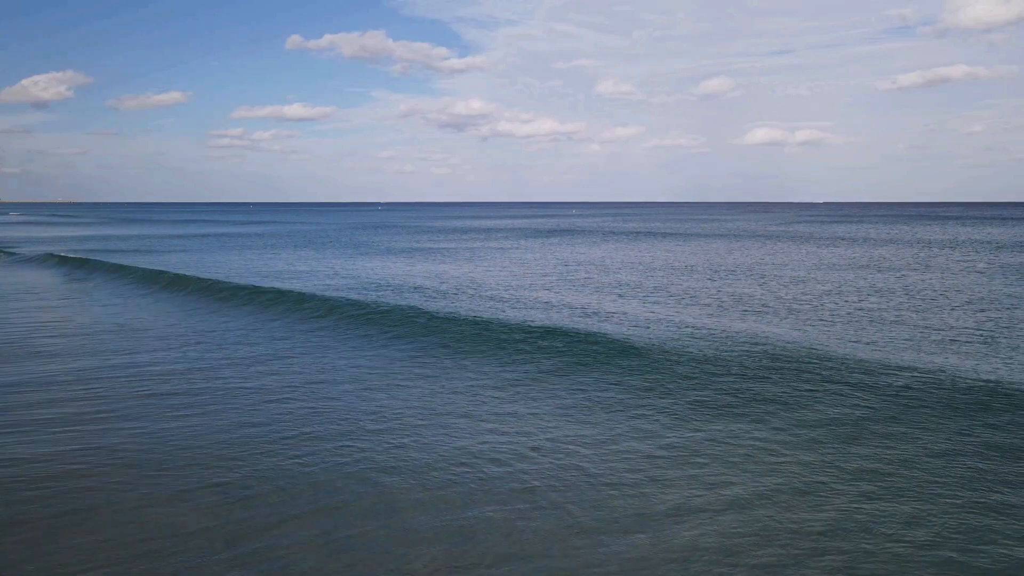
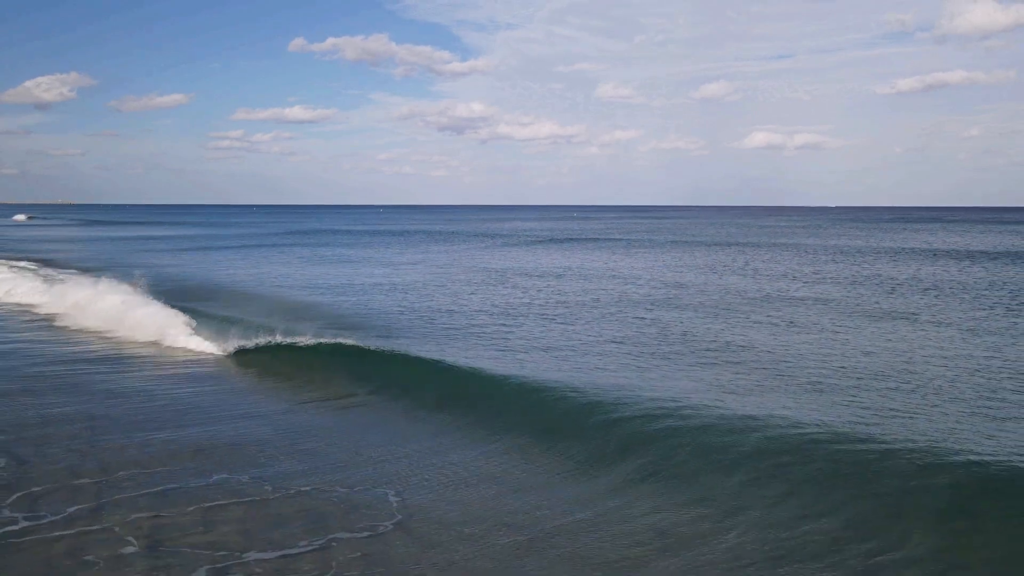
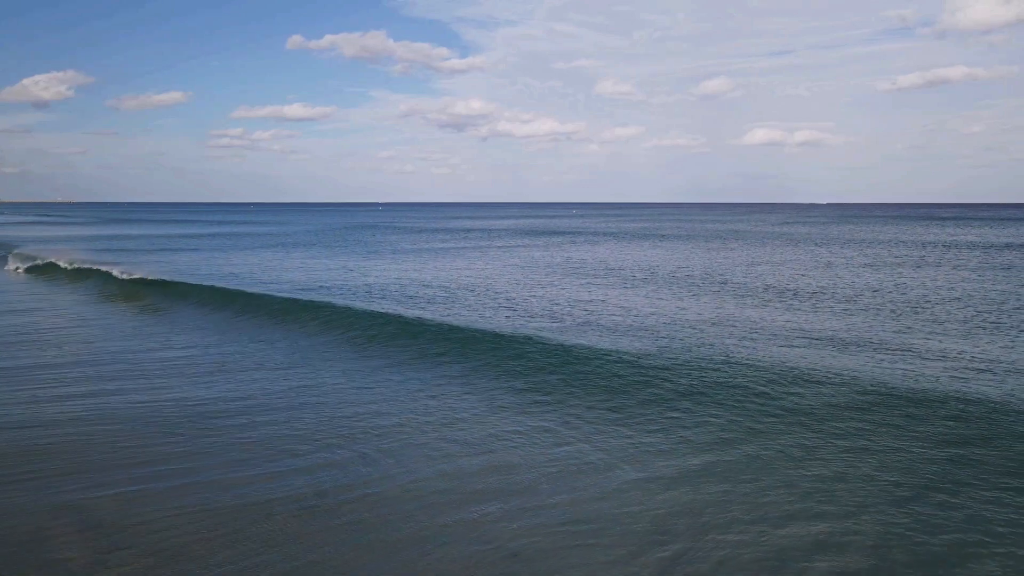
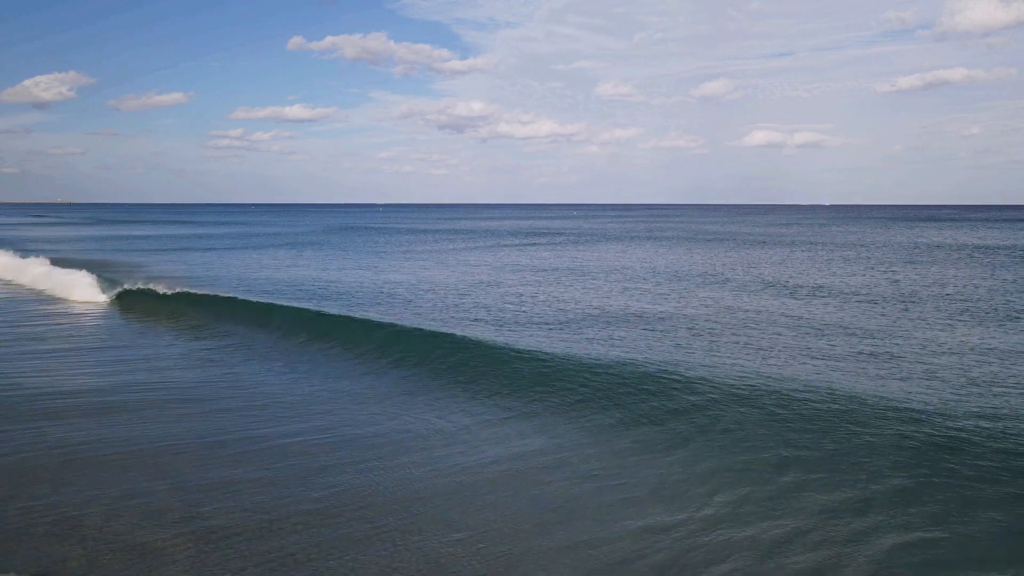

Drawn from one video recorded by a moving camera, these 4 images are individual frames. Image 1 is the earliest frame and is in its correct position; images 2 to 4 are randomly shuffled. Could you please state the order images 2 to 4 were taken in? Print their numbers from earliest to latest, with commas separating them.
3, 4, 2
